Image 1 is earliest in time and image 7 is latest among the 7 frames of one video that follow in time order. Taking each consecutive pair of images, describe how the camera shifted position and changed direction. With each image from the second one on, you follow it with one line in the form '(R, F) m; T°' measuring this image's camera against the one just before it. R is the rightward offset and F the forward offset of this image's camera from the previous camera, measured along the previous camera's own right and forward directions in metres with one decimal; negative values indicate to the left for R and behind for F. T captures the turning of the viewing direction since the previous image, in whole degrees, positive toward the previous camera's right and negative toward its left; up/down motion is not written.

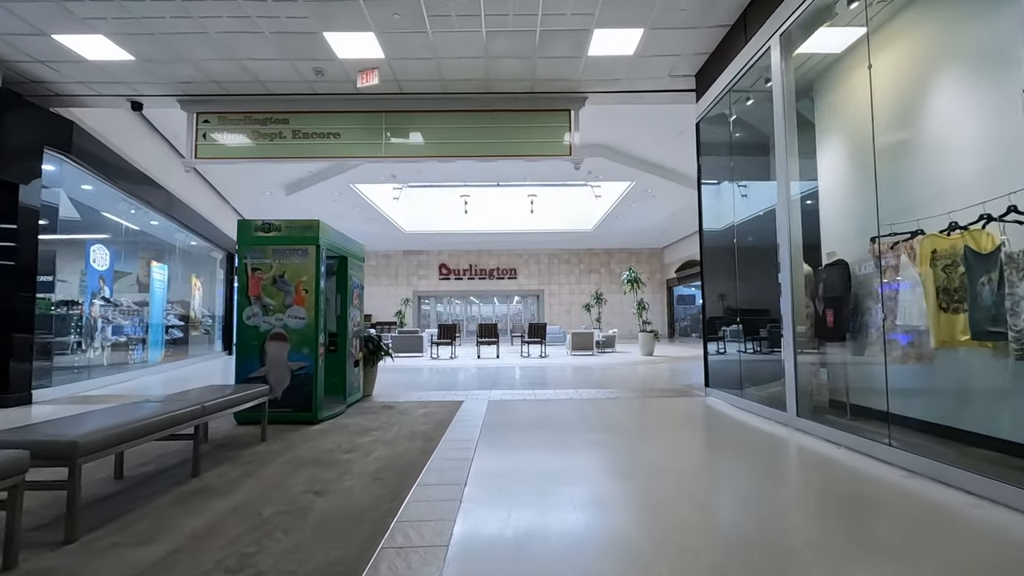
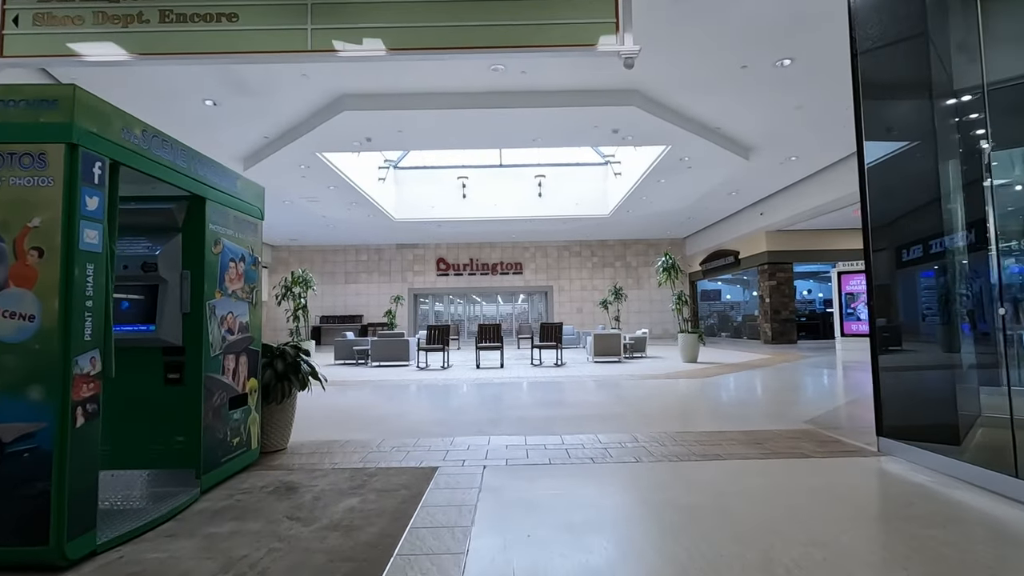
(0.0, +2.4) m; 0°
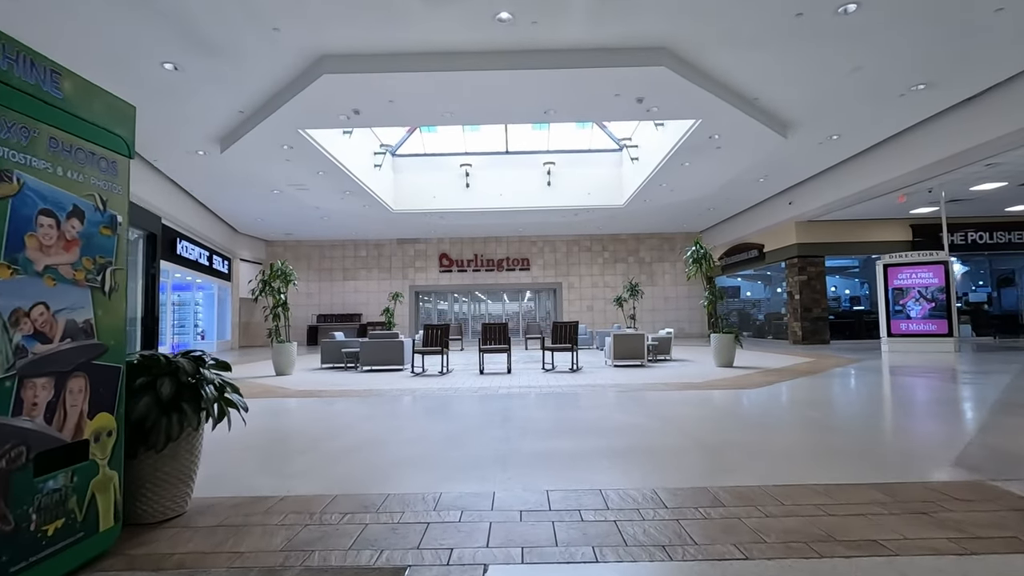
(0.0, +1.2) m; -1°
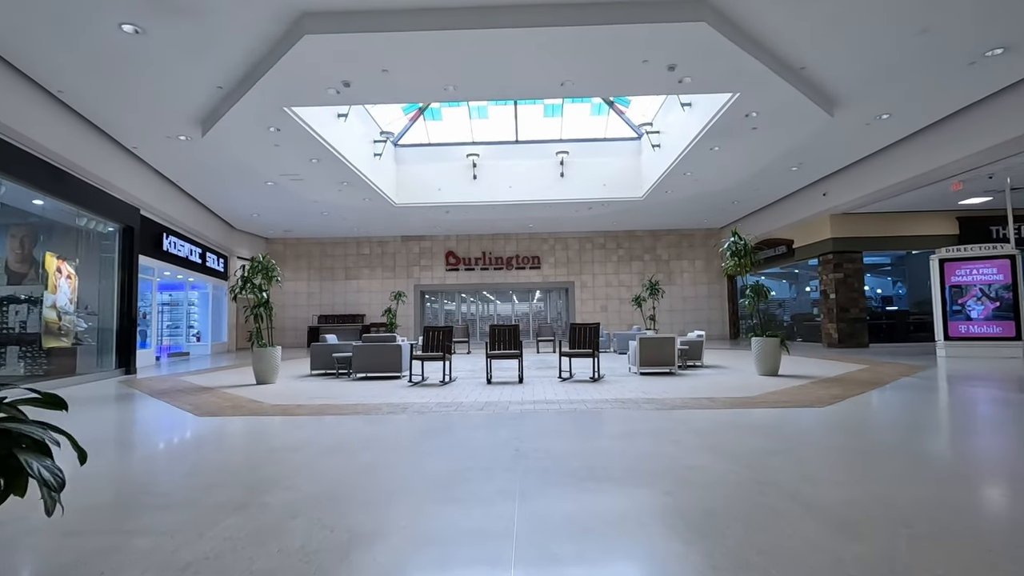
(0.0, +1.0) m; -1°
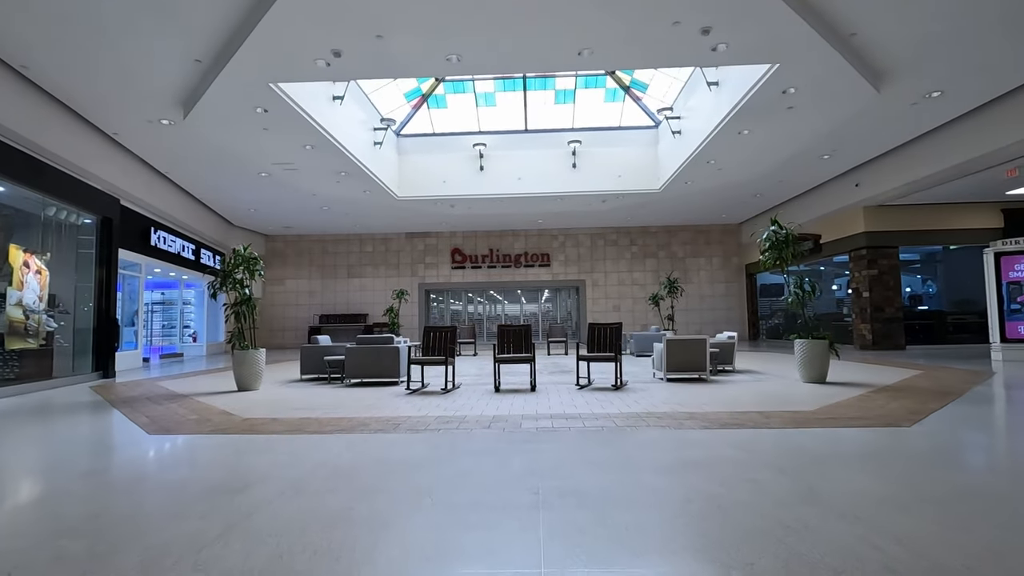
(0.0, +0.8) m; -1°
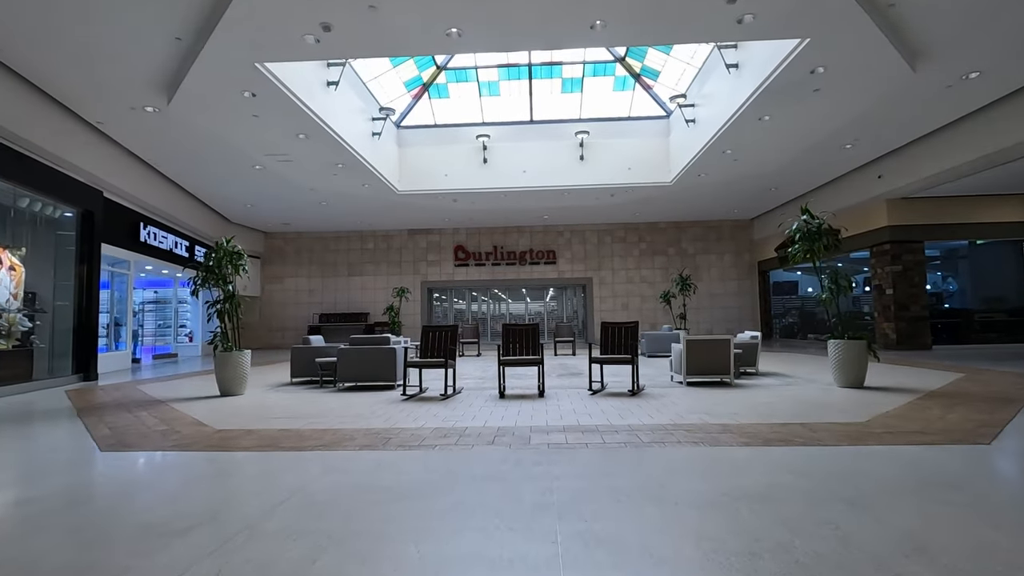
(0.0, +0.5) m; 0°
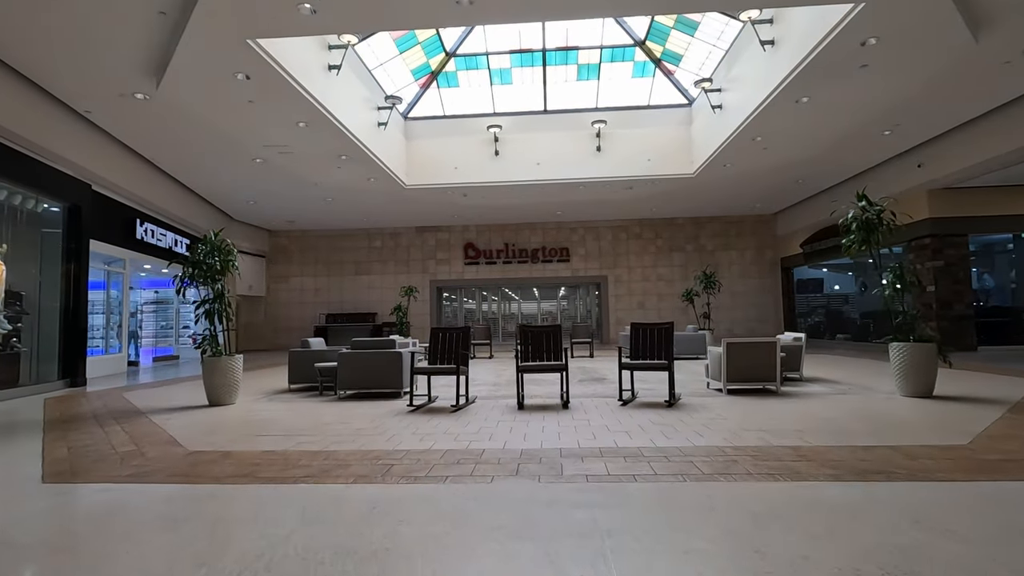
(-0.1, +0.6) m; -1°
